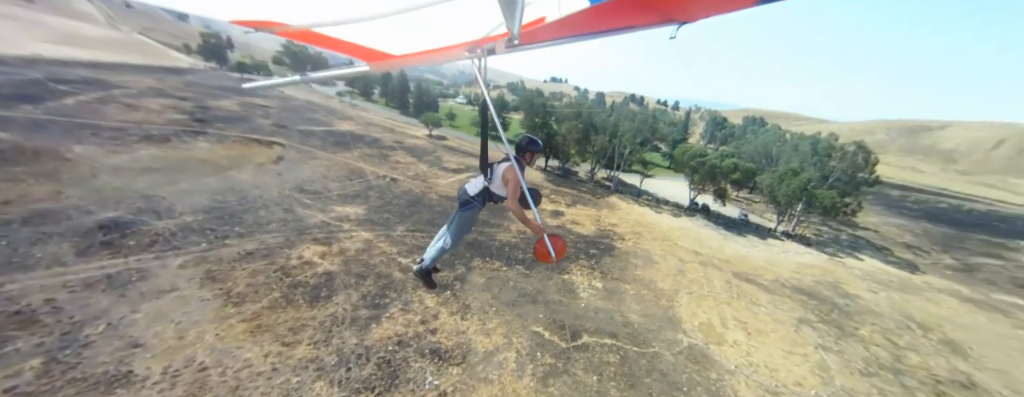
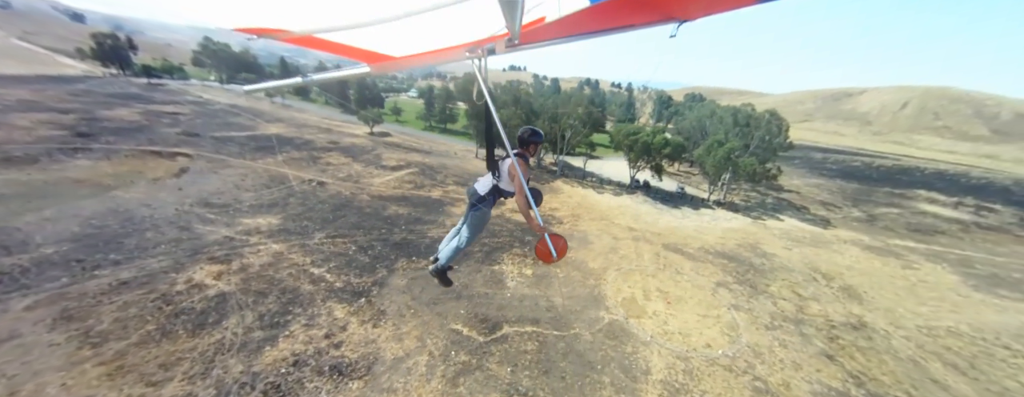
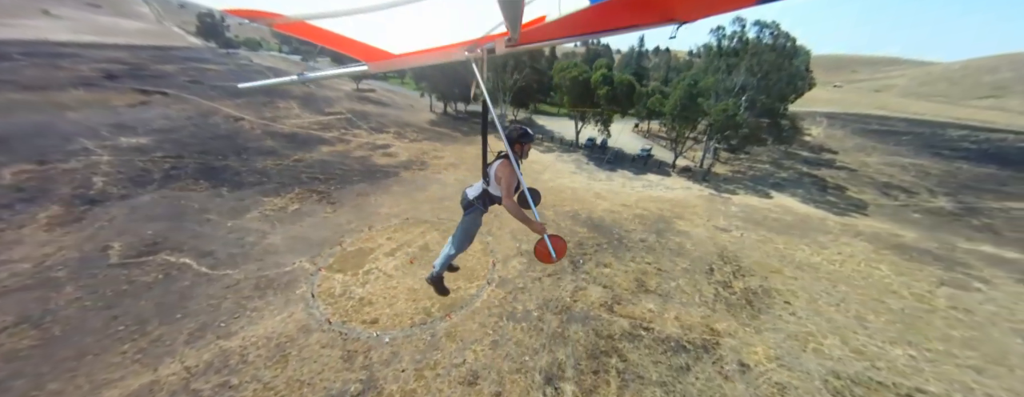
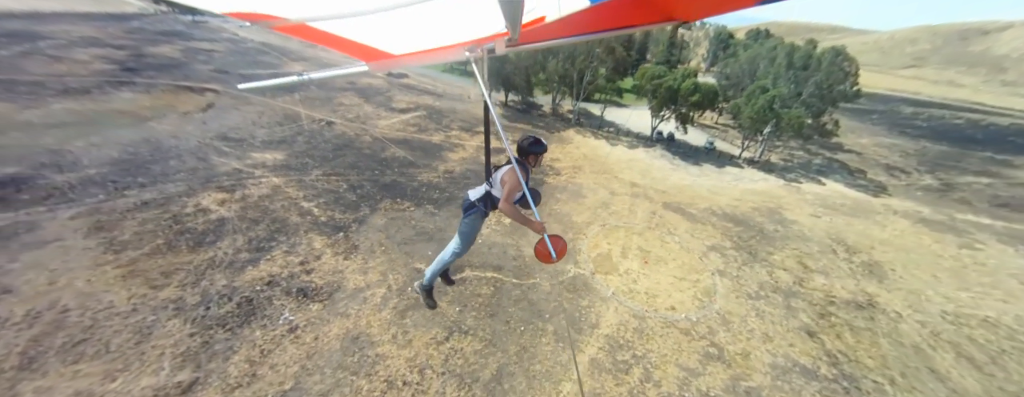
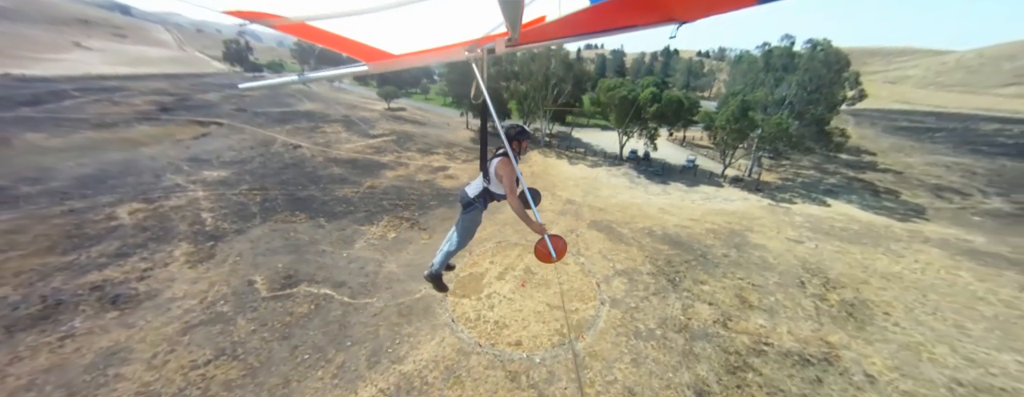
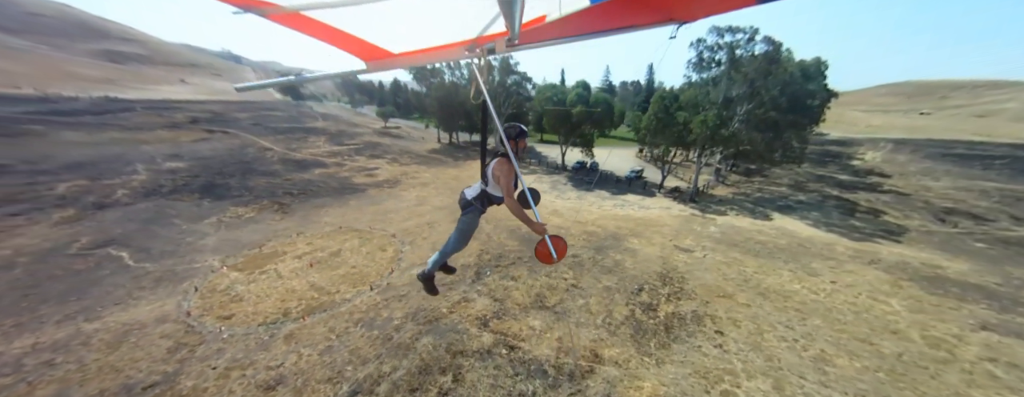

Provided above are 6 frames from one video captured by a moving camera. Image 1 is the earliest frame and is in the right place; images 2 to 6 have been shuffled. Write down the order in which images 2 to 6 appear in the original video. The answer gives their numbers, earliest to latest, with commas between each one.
2, 4, 5, 3, 6
